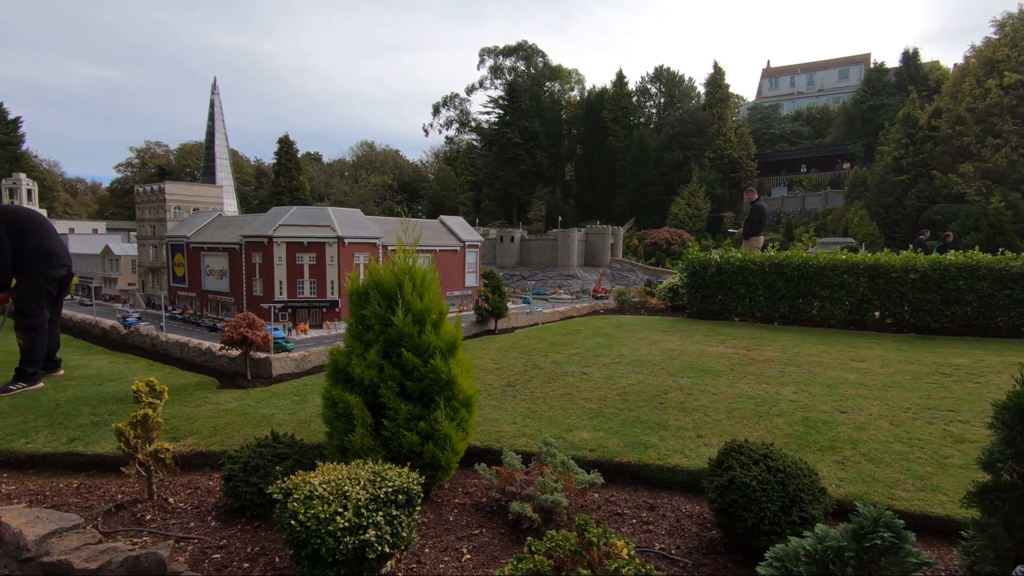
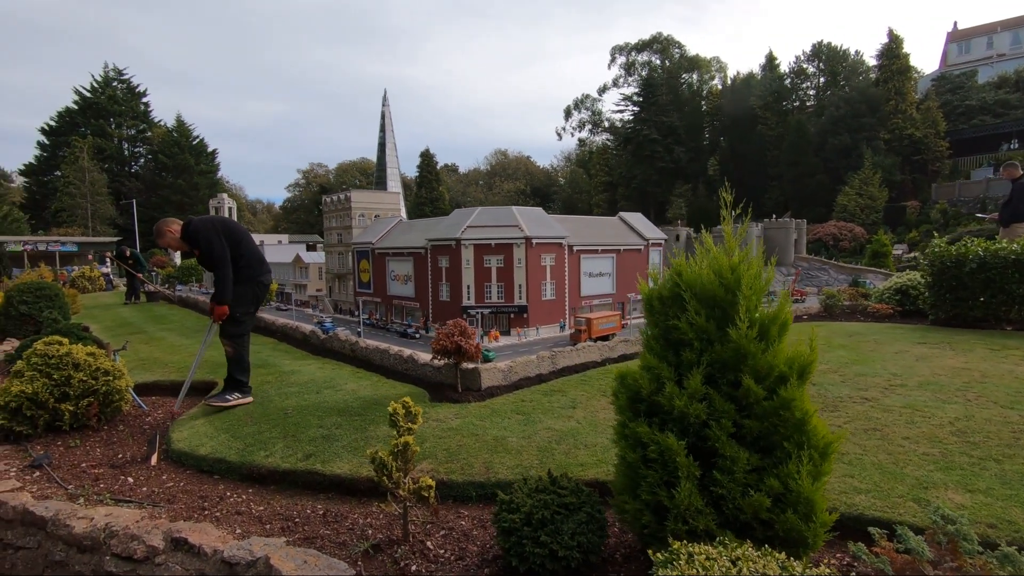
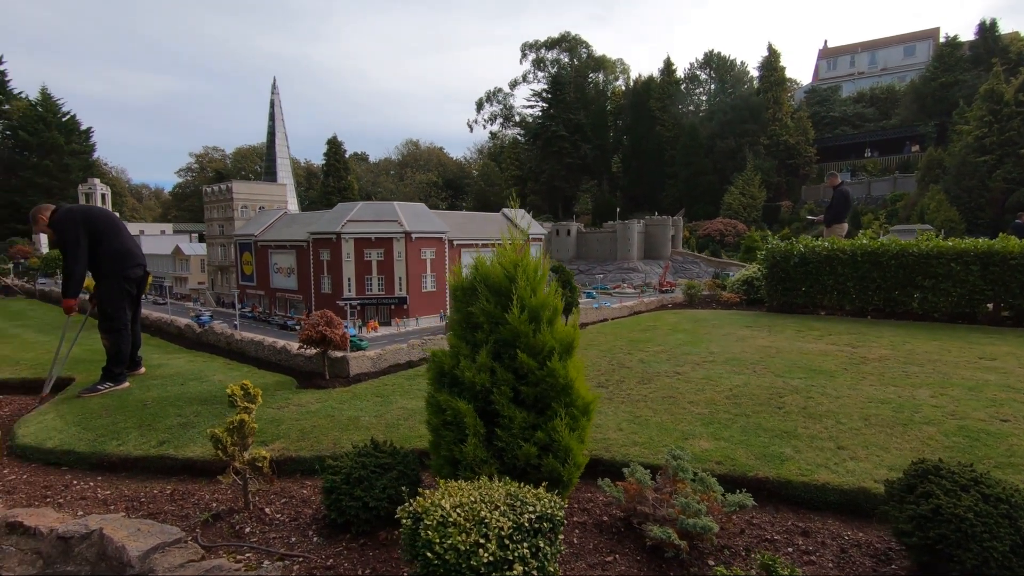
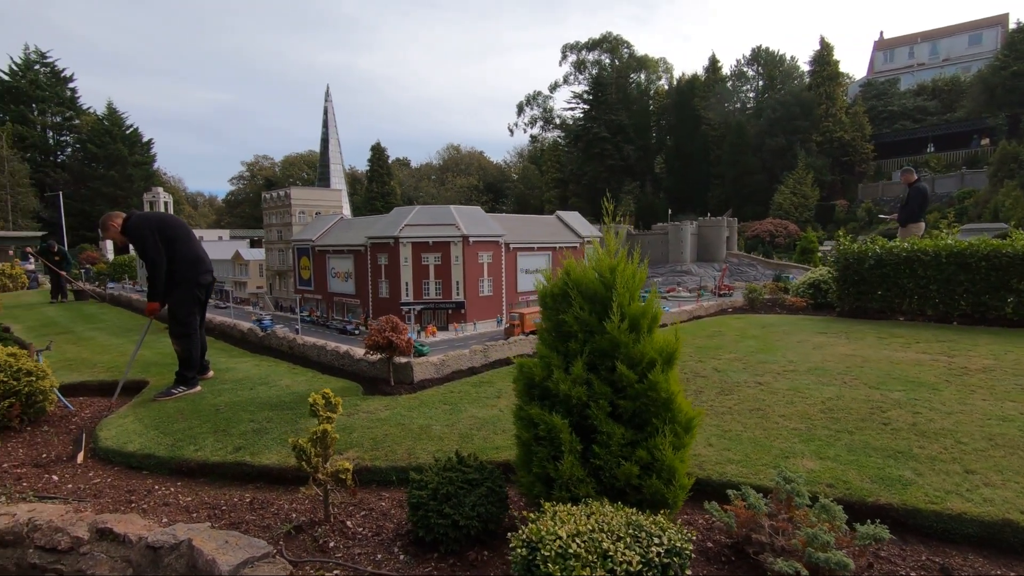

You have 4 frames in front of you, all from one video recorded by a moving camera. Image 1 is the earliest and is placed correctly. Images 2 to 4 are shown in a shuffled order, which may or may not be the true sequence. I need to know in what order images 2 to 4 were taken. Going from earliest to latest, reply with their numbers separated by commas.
3, 4, 2
